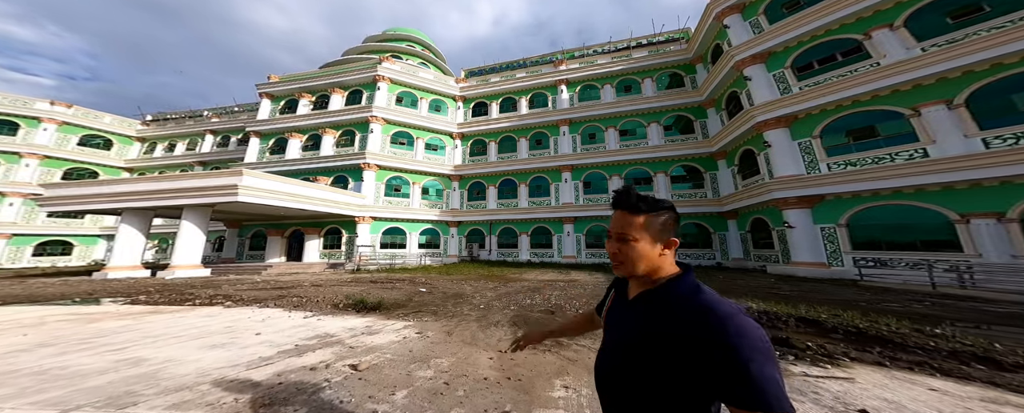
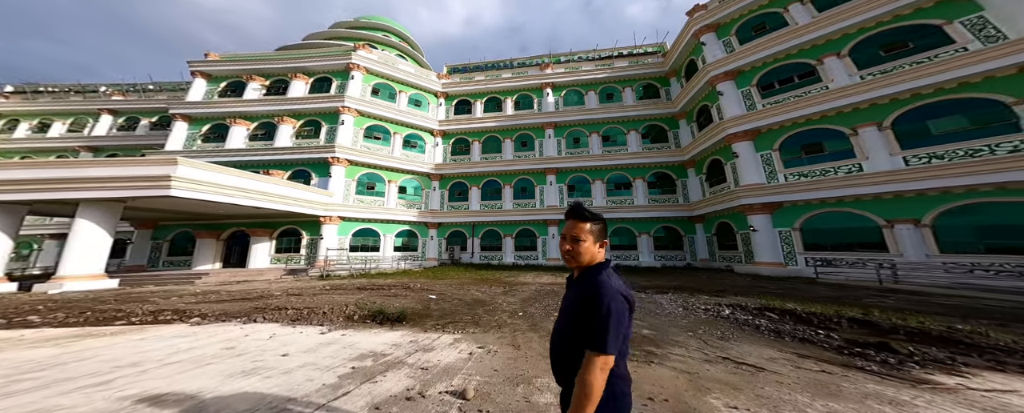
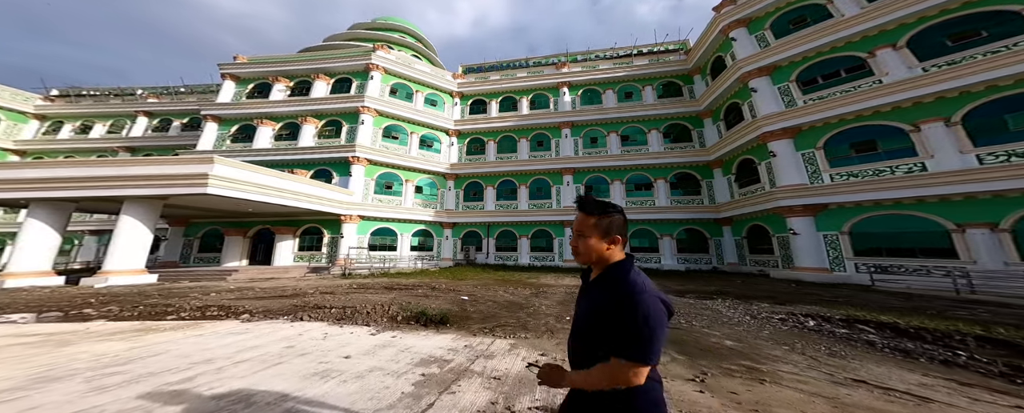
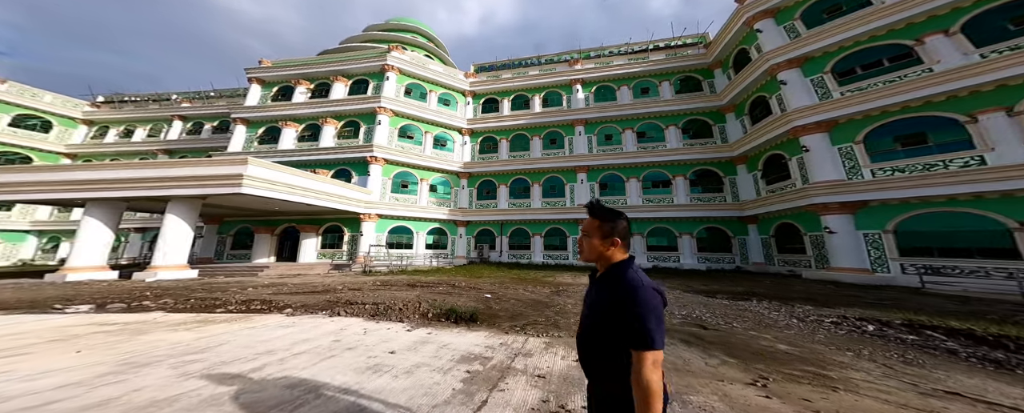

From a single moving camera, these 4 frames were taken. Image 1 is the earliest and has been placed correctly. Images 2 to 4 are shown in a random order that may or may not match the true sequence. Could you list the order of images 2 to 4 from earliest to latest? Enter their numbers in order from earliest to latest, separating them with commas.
2, 3, 4
